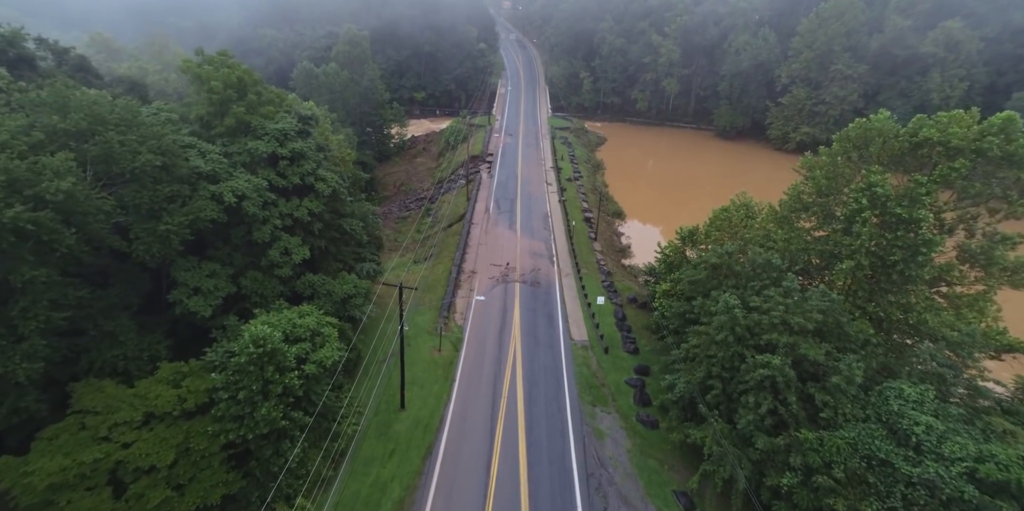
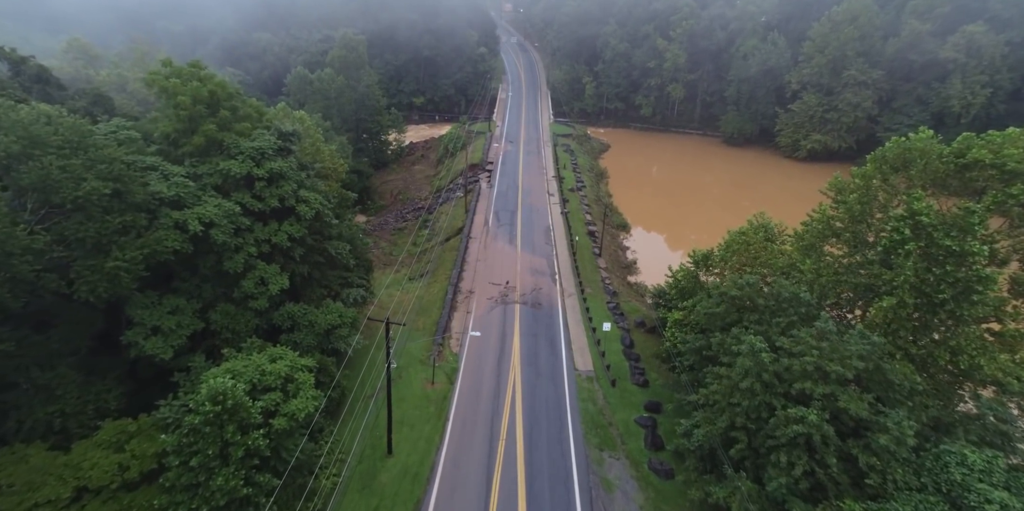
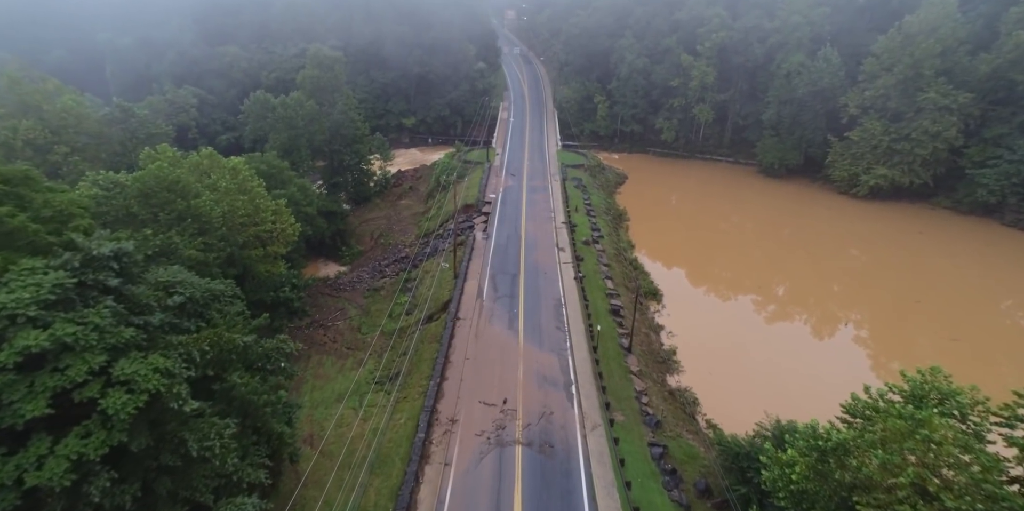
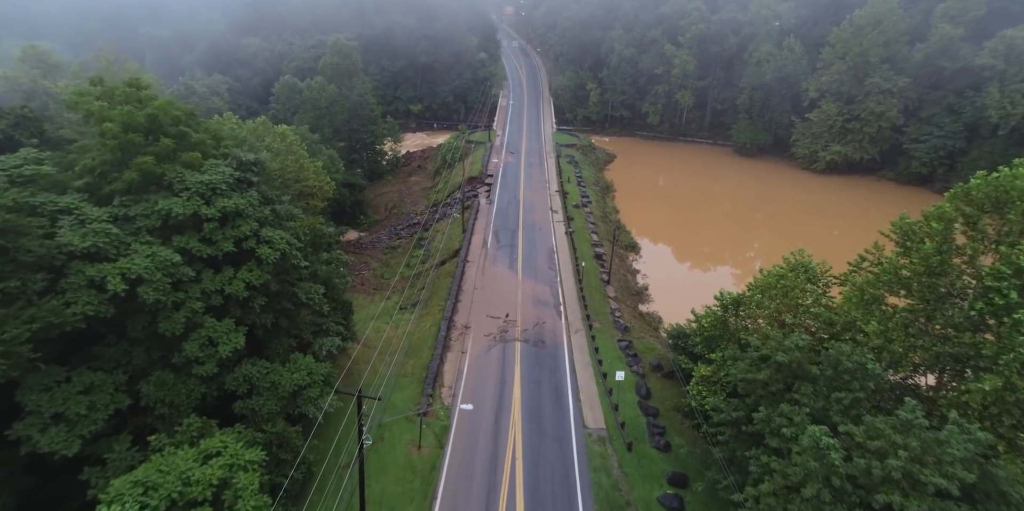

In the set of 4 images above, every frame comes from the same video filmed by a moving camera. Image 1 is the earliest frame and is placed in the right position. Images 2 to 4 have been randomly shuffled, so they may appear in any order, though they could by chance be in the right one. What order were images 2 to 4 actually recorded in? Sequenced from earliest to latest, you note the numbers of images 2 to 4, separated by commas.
2, 4, 3
